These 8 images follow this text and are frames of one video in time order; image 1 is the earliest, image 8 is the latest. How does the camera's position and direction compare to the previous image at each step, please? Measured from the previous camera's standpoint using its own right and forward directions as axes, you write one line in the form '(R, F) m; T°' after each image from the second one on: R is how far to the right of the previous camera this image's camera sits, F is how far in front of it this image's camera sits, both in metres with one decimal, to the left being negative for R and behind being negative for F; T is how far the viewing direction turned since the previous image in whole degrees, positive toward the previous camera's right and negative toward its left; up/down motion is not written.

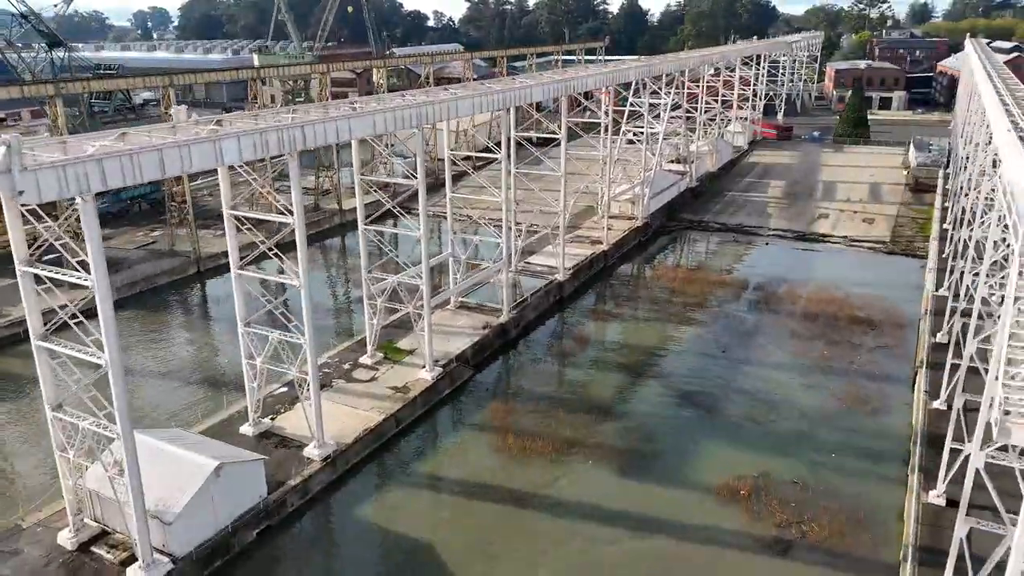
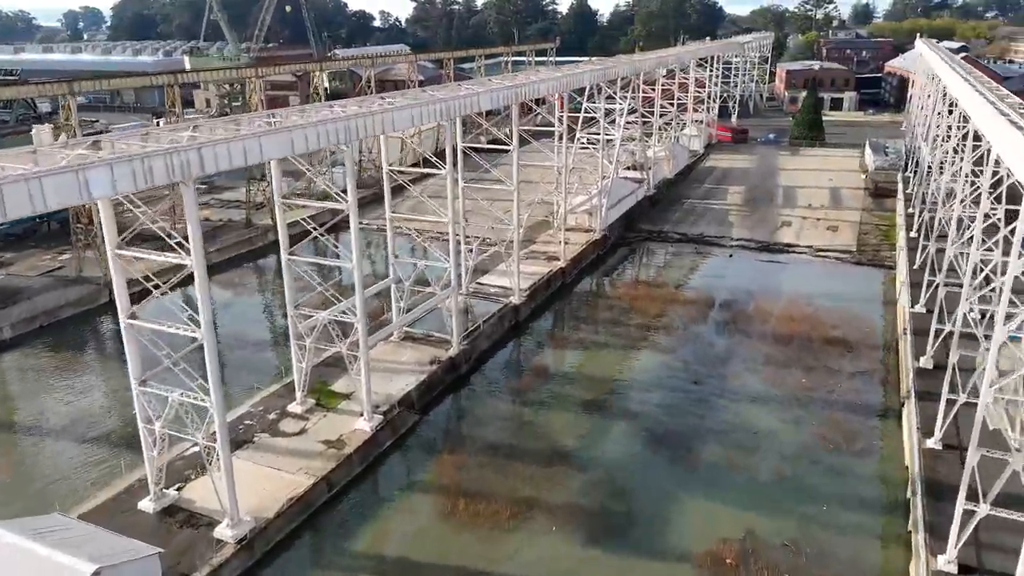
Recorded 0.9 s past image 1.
(+0.1, +1.6) m; +4°
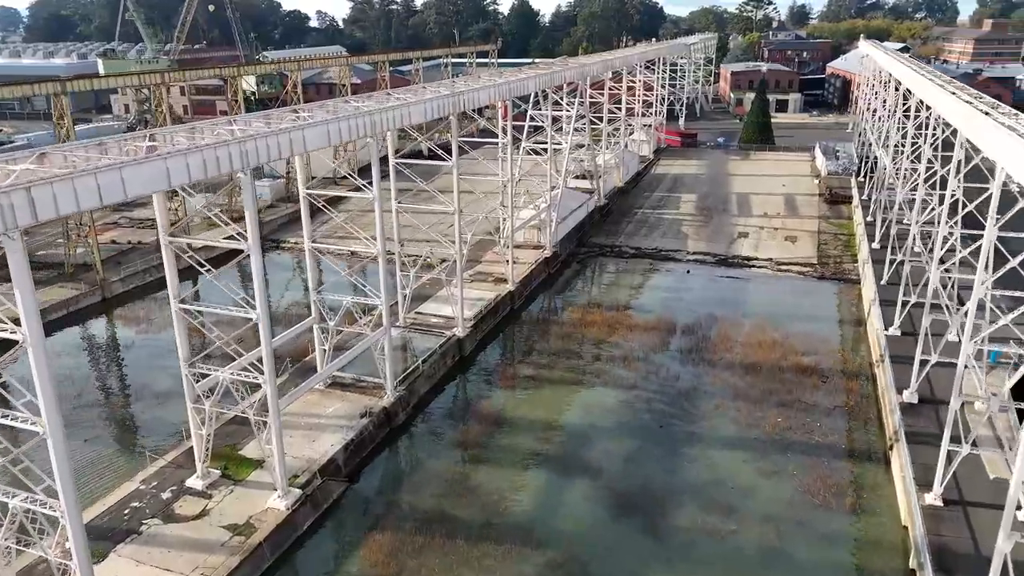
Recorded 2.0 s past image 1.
(+0.1, +1.7) m; +4°
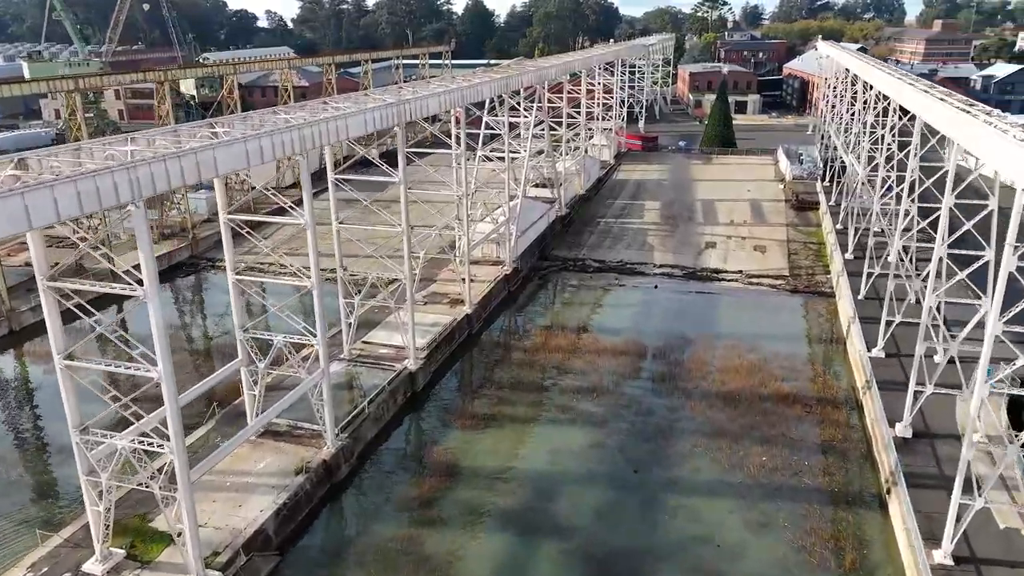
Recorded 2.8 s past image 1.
(+0.1, +1.4) m; +3°
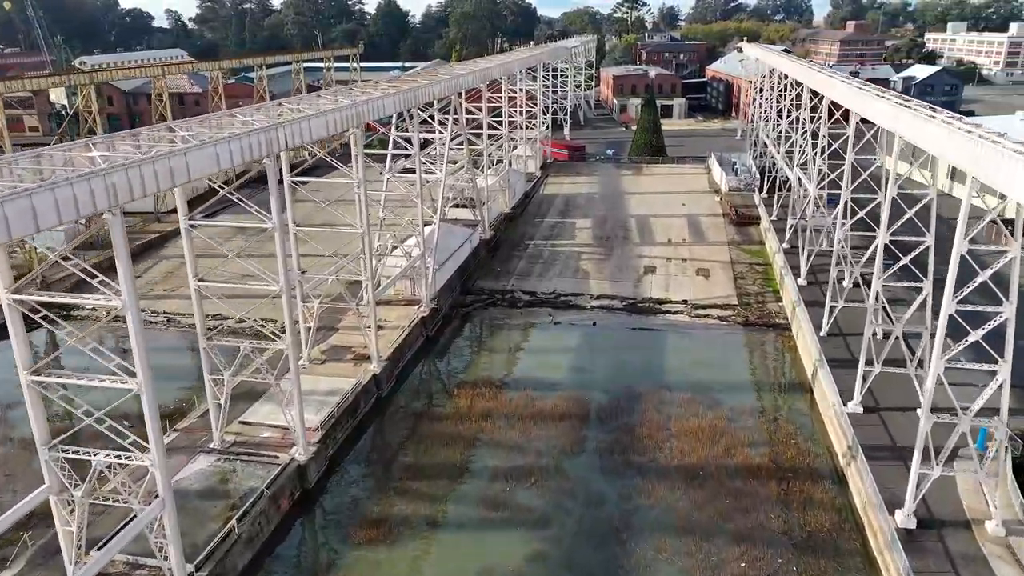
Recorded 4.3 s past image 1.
(+0.2, +2.6) m; +6°
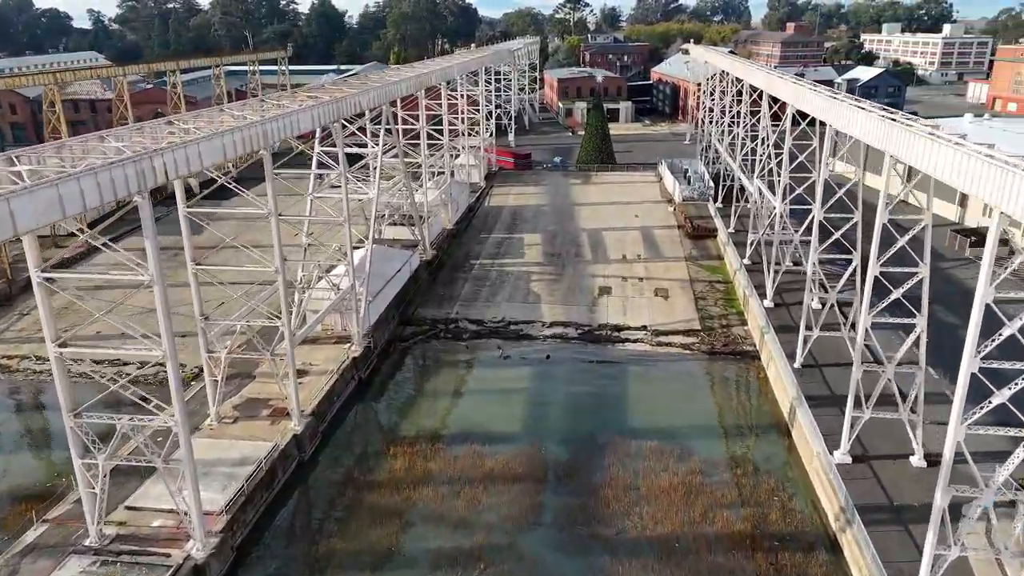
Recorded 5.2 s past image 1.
(+0.1, +1.7) m; +4°
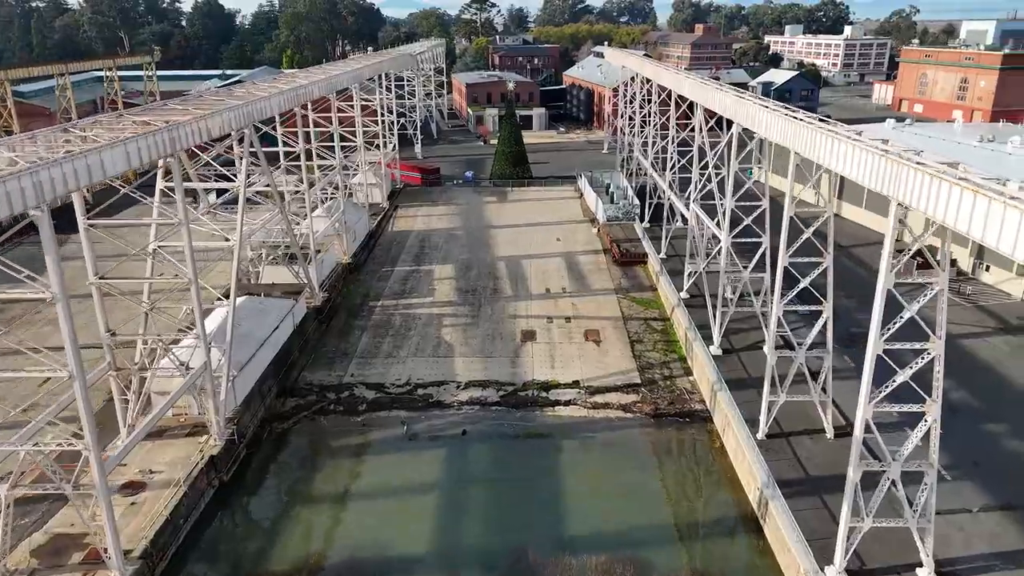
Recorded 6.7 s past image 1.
(+0.3, +2.7) m; +6°
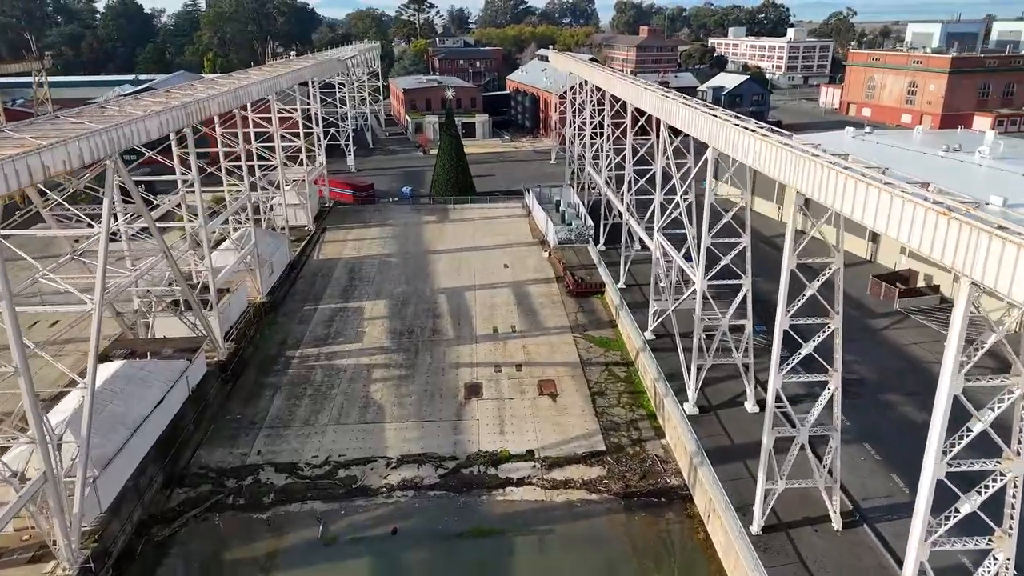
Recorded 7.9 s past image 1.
(+0.2, +2.3) m; +4°
